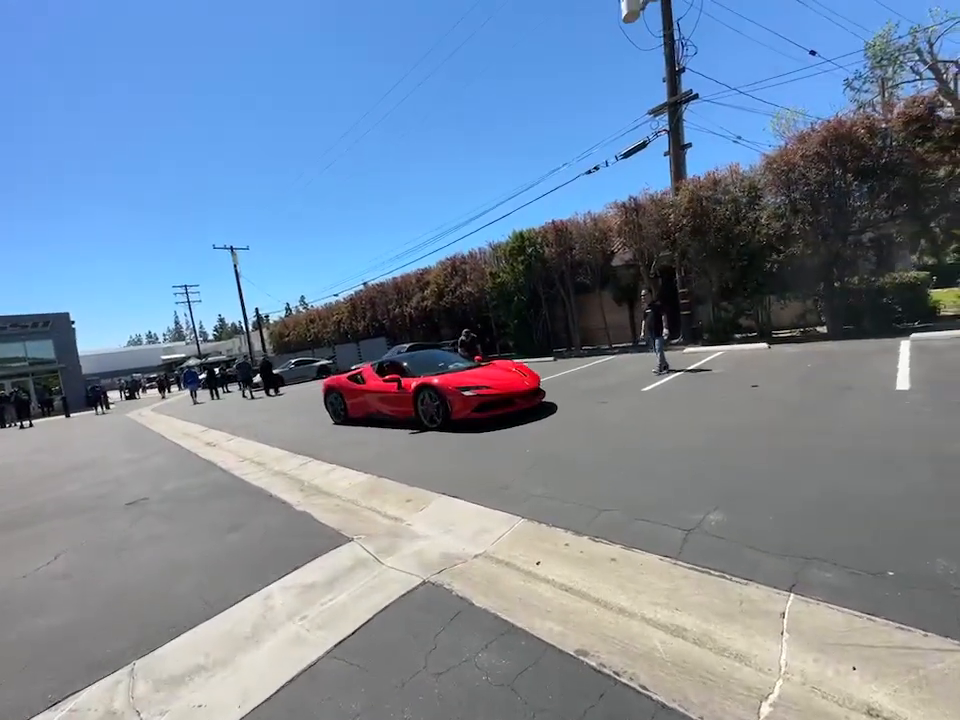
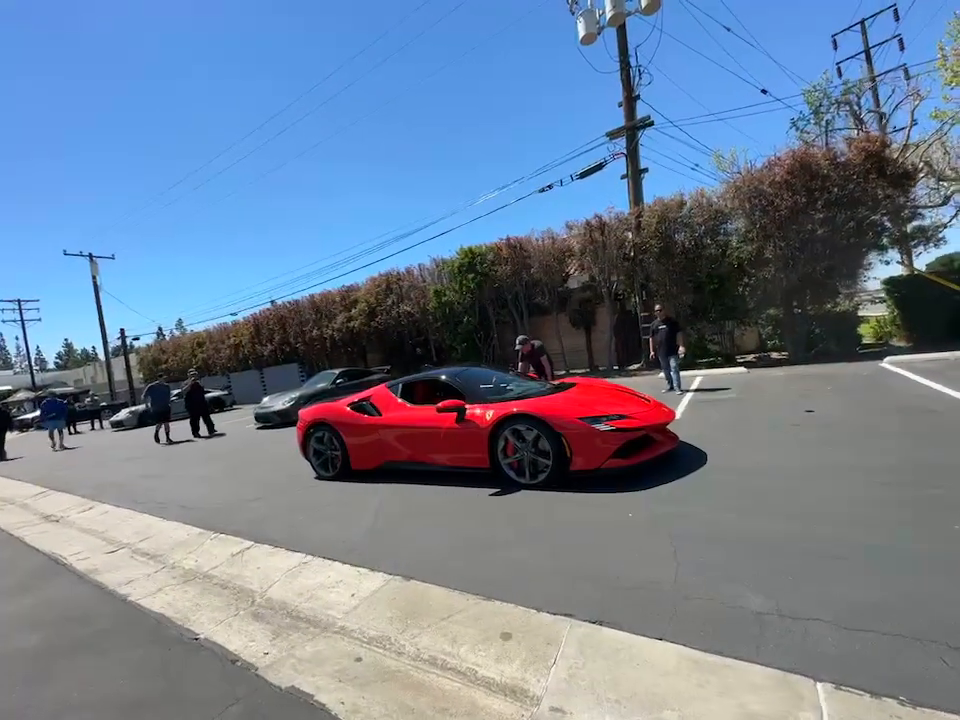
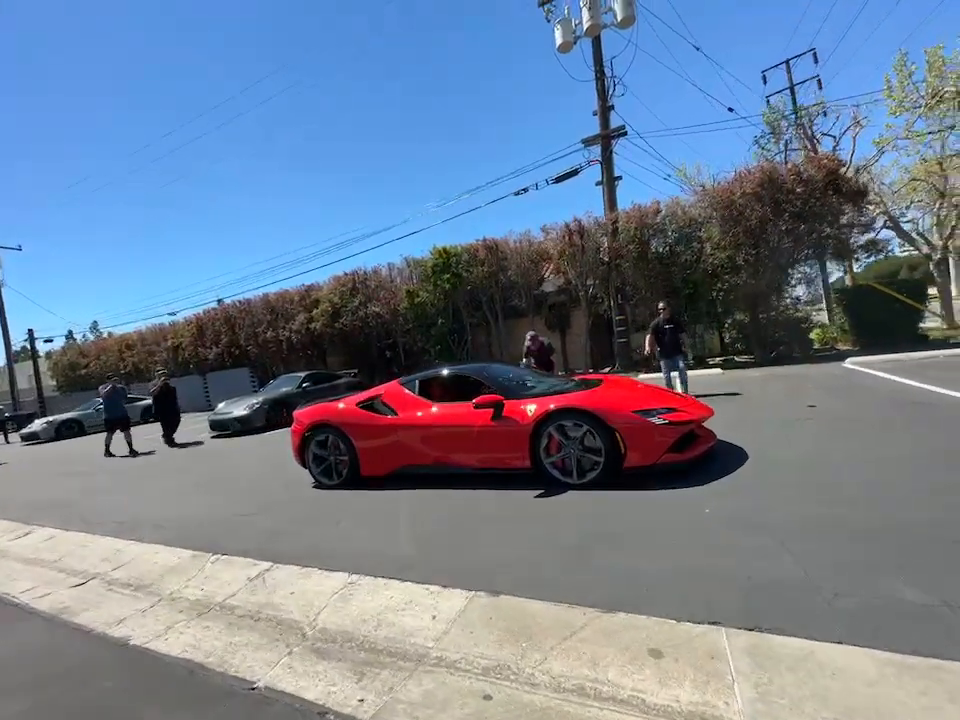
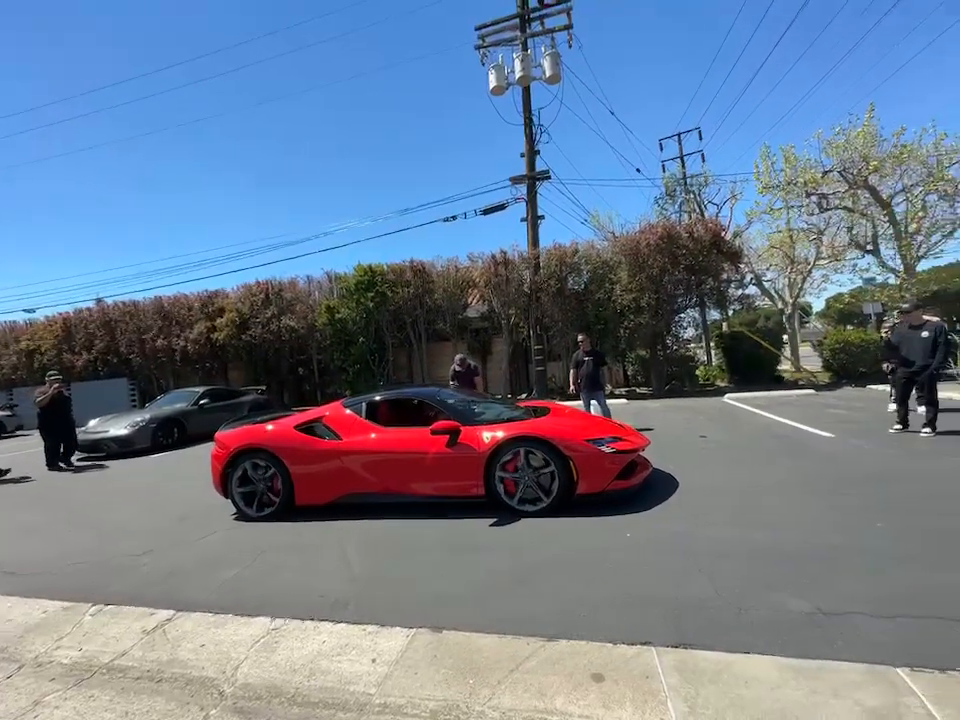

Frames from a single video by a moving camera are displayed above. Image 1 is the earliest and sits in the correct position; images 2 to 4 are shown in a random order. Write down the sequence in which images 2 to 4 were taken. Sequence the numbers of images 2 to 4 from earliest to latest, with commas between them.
2, 3, 4
